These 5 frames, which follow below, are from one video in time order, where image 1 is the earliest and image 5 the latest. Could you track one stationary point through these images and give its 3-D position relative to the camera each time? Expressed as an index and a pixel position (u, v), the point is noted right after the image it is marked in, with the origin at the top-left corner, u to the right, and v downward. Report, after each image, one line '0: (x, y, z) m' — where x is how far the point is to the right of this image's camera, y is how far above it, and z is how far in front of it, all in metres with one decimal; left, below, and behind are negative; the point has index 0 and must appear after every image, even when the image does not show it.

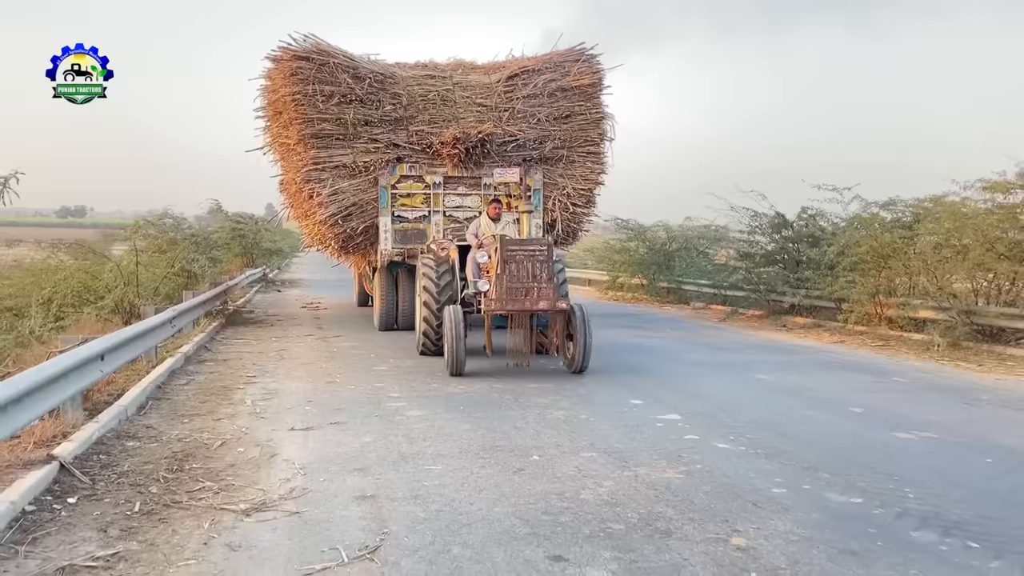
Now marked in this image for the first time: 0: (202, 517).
0: (-1.4, -1.1, +4.0) m
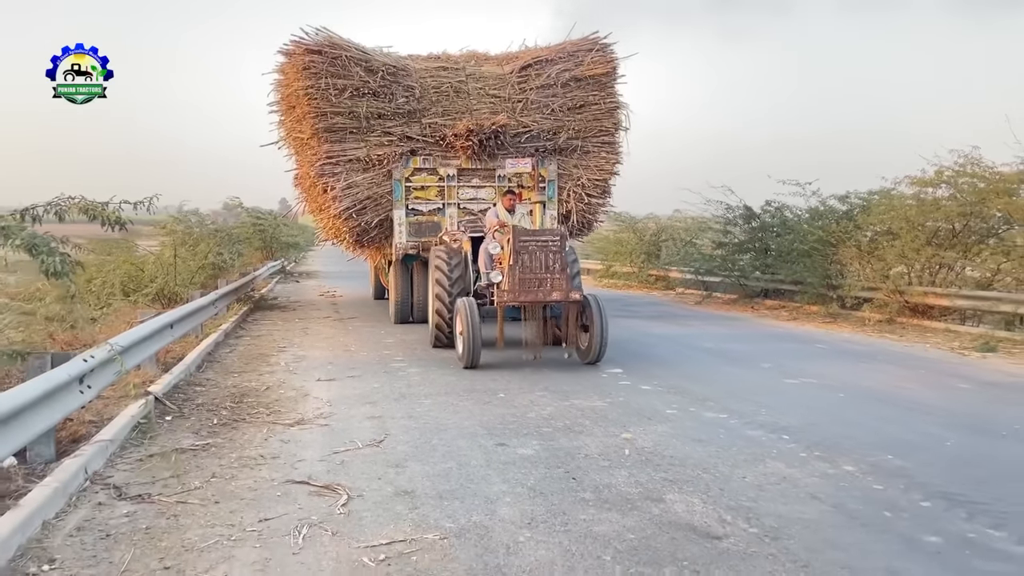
0: (-1.7, -0.9, +5.8) m
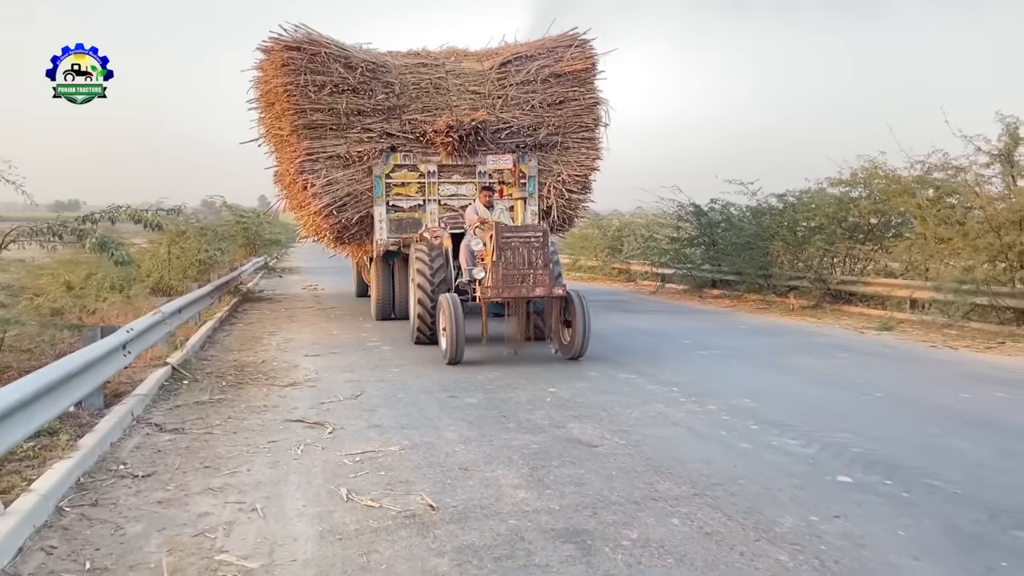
0: (-2.1, -0.8, +7.2) m
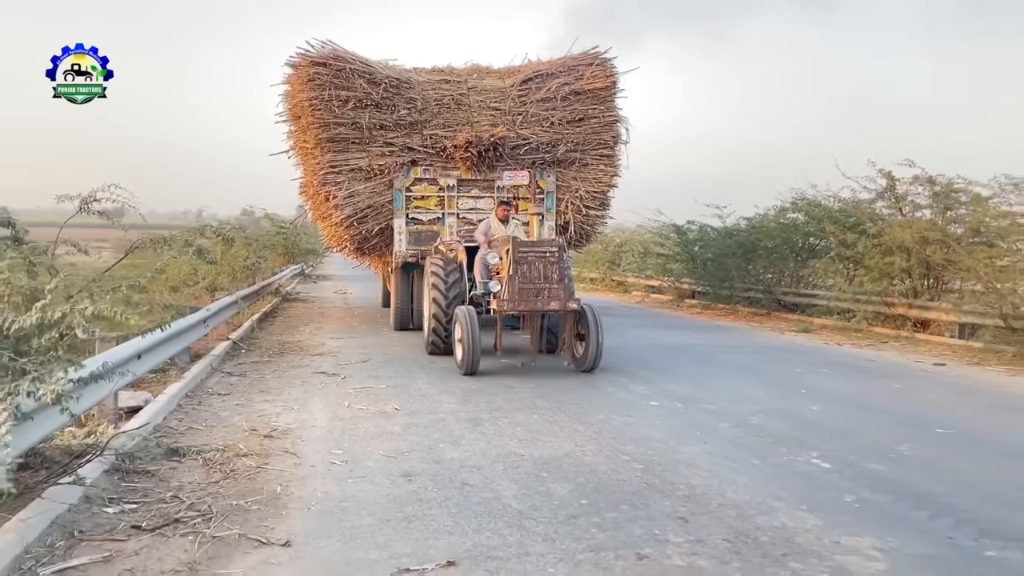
0: (-2.5, -0.8, +10.0) m
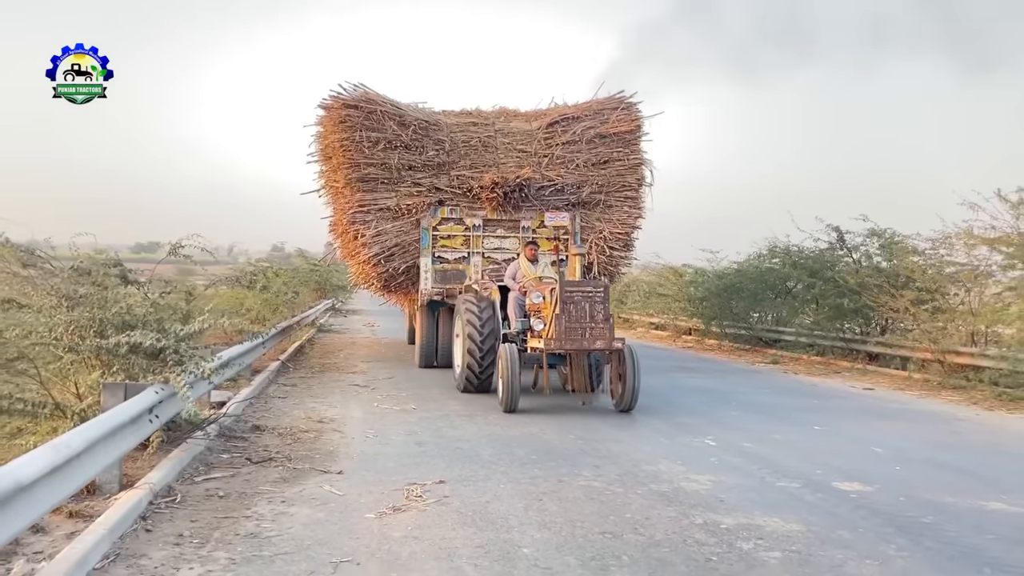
0: (-2.5, -1.2, +12.1) m
